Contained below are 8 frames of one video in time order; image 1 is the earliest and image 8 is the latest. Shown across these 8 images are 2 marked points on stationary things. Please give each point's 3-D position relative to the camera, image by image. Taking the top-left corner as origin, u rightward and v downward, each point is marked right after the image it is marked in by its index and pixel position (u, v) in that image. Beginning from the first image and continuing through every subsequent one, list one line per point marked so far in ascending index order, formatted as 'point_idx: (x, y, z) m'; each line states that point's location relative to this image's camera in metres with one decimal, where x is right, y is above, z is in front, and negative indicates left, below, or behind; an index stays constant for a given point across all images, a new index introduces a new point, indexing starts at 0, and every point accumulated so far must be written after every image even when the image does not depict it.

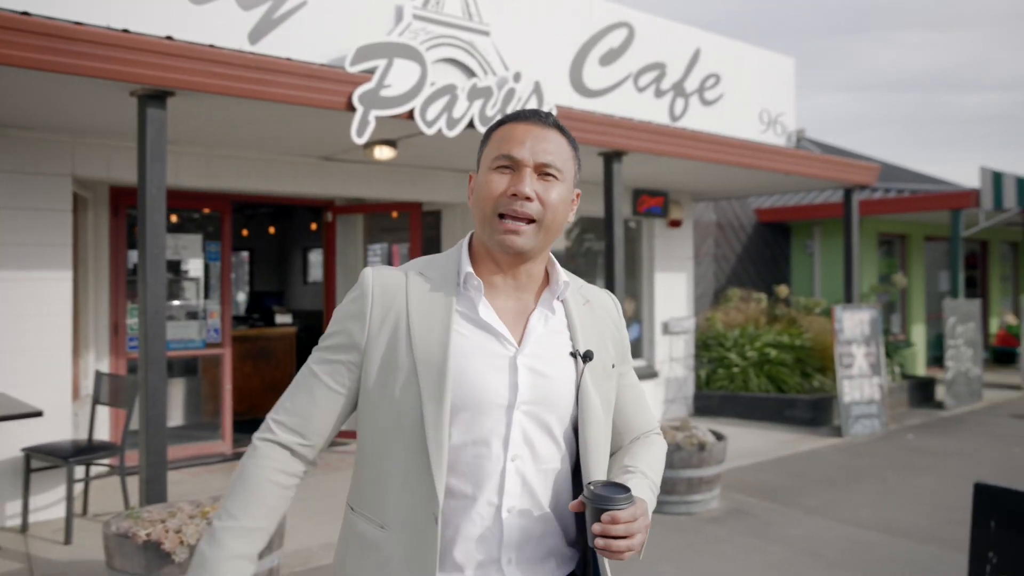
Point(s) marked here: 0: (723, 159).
0: (+1.6, +1.0, +7.2) m
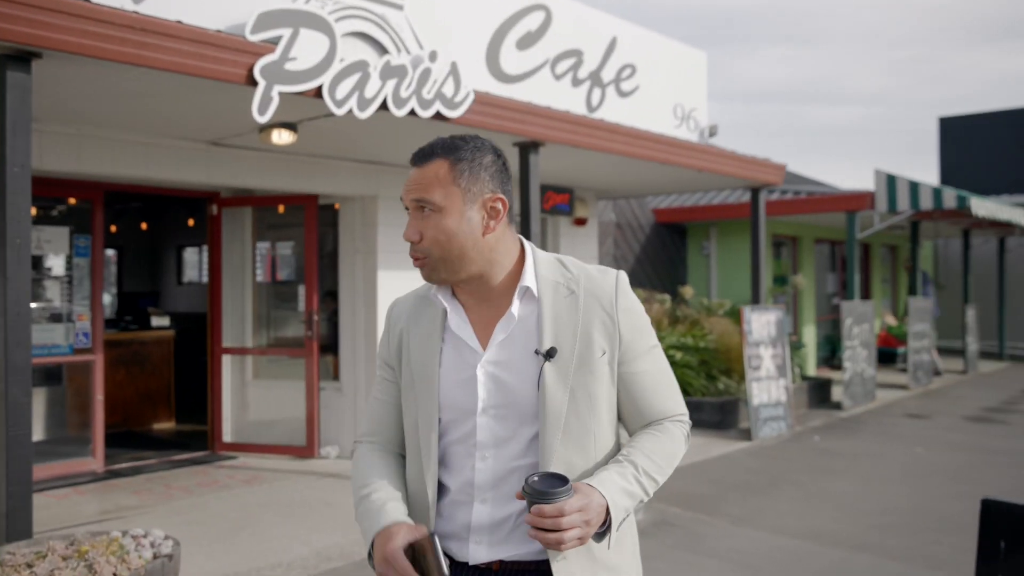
0: (+0.9, +1.0, +7.0) m
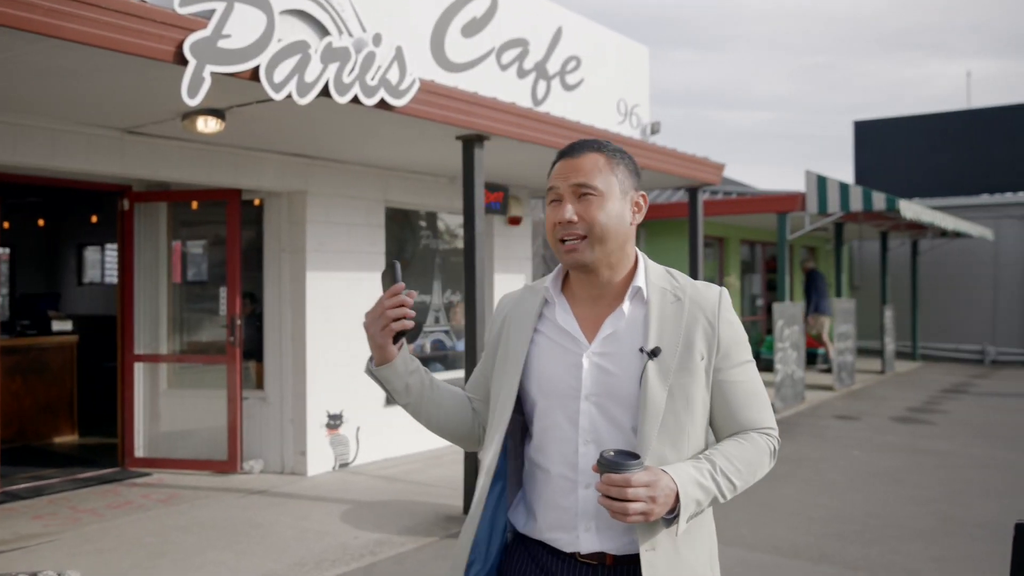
0: (+0.5, +1.0, +6.7) m
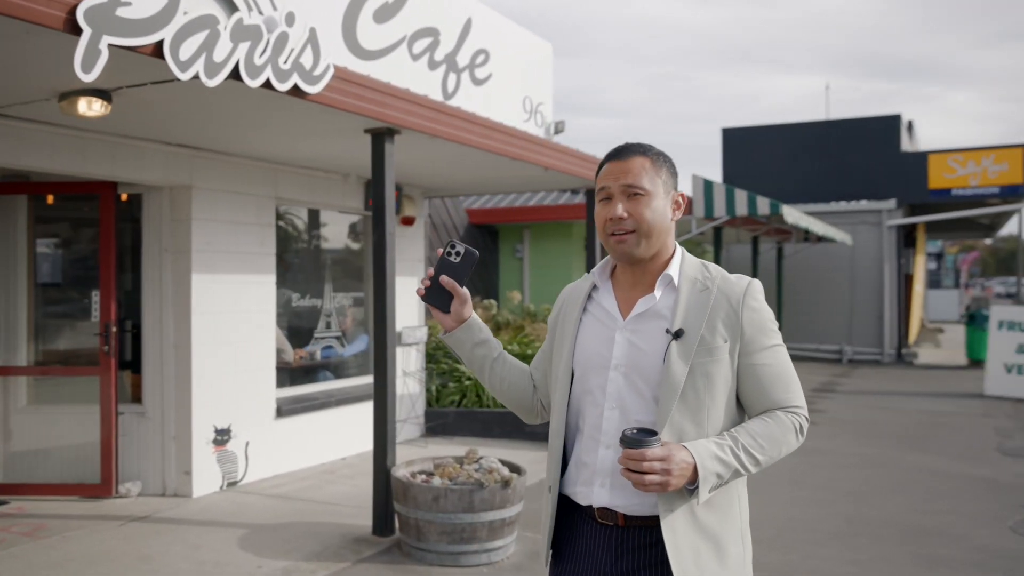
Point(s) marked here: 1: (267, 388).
0: (-0.1, +0.9, +6.4) m
1: (-1.8, -0.7, +6.8) m
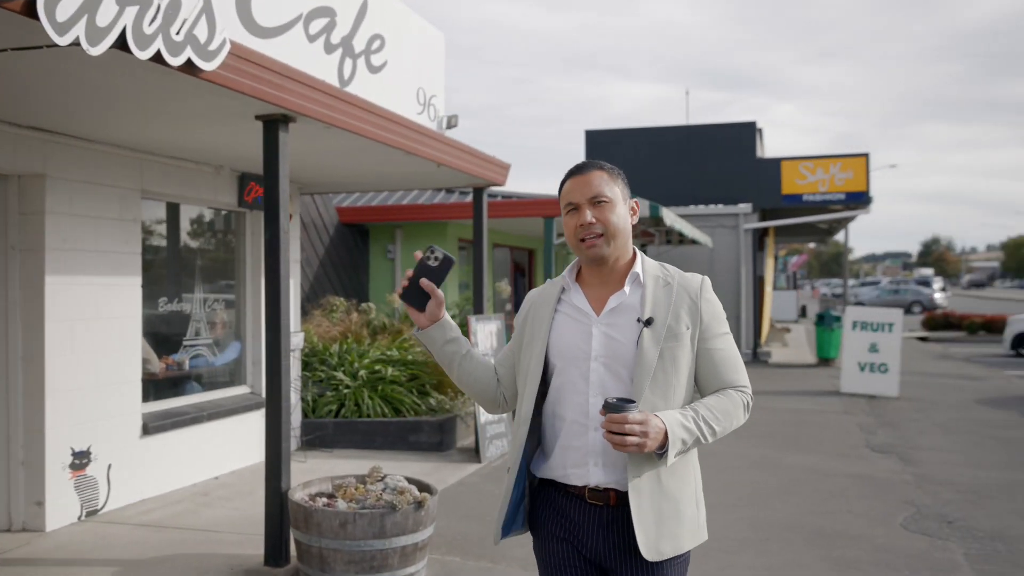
0: (-0.7, +0.9, +5.9) m
1: (-2.5, -0.7, +6.1) m
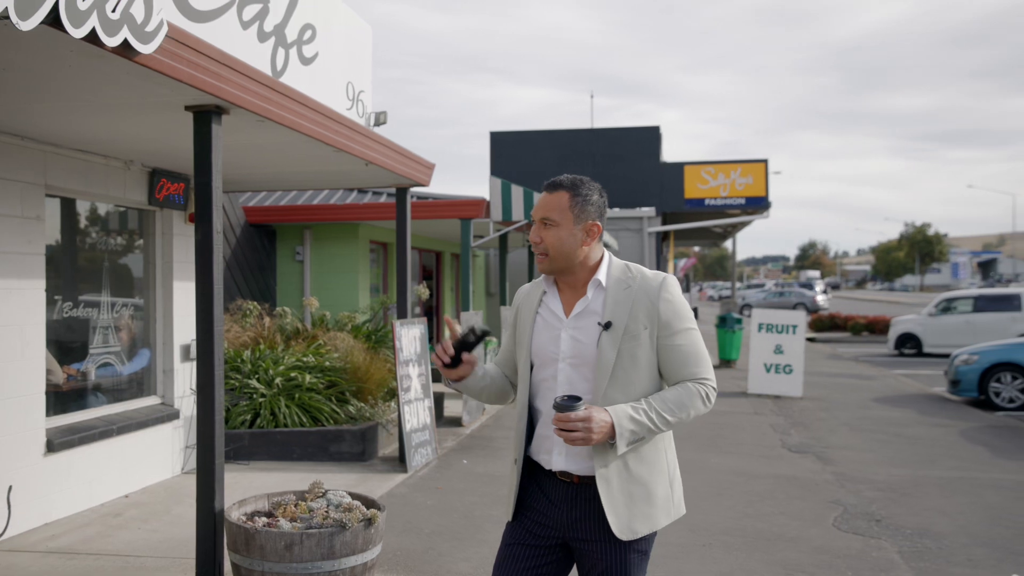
0: (-1.1, +0.9, +5.6) m
1: (-2.8, -0.8, +5.6) m
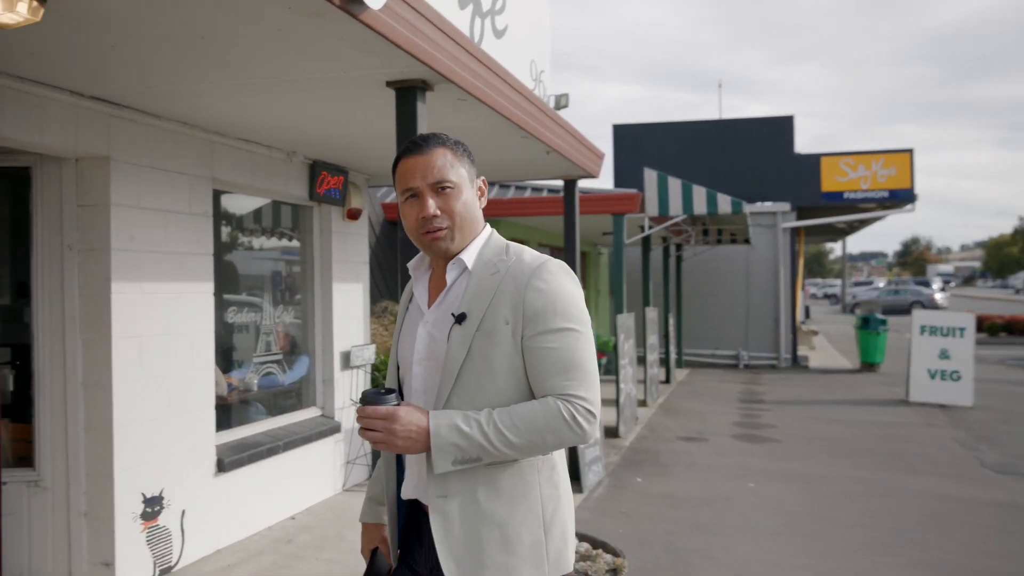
0: (+0.1, +0.9, +5.0) m
1: (-1.7, -0.8, +5.1) m
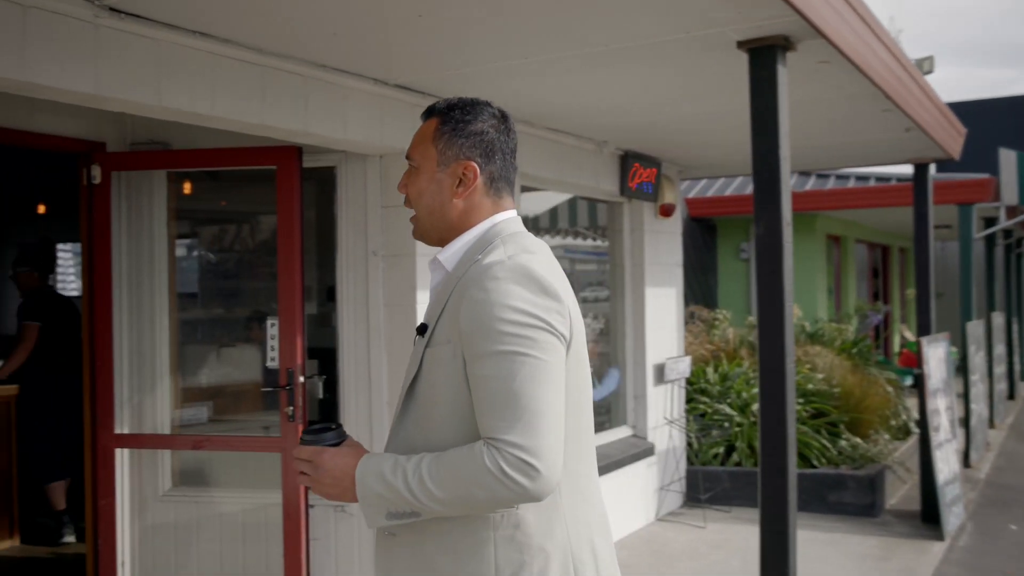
0: (+1.6, +0.9, +4.0) m
1: (0.0, -0.8, +4.6) m
